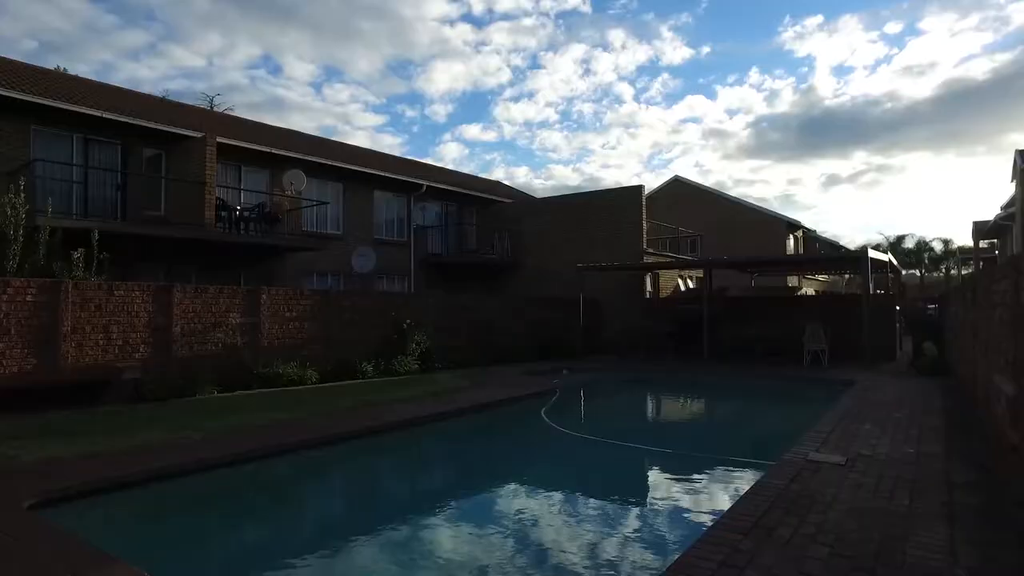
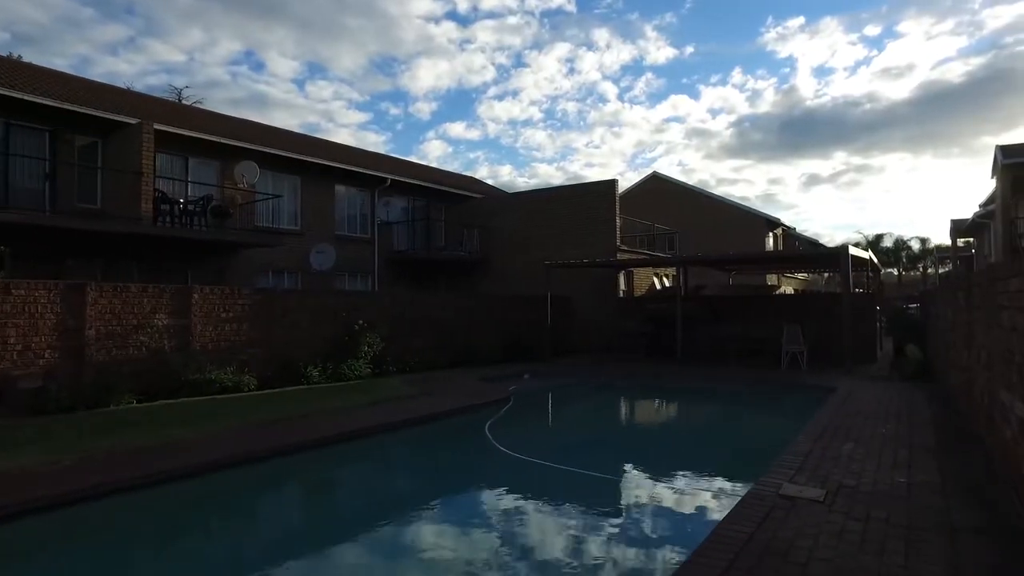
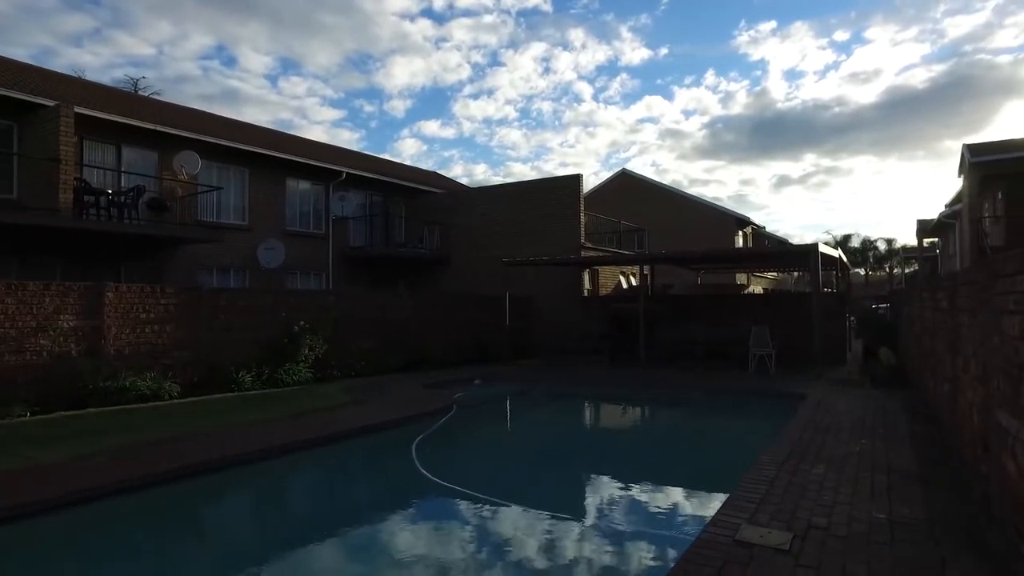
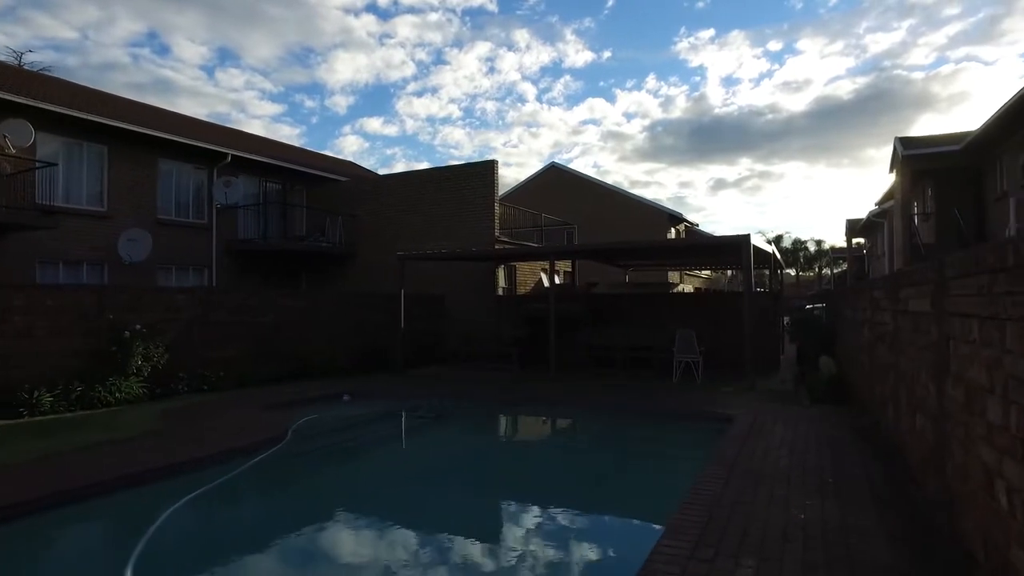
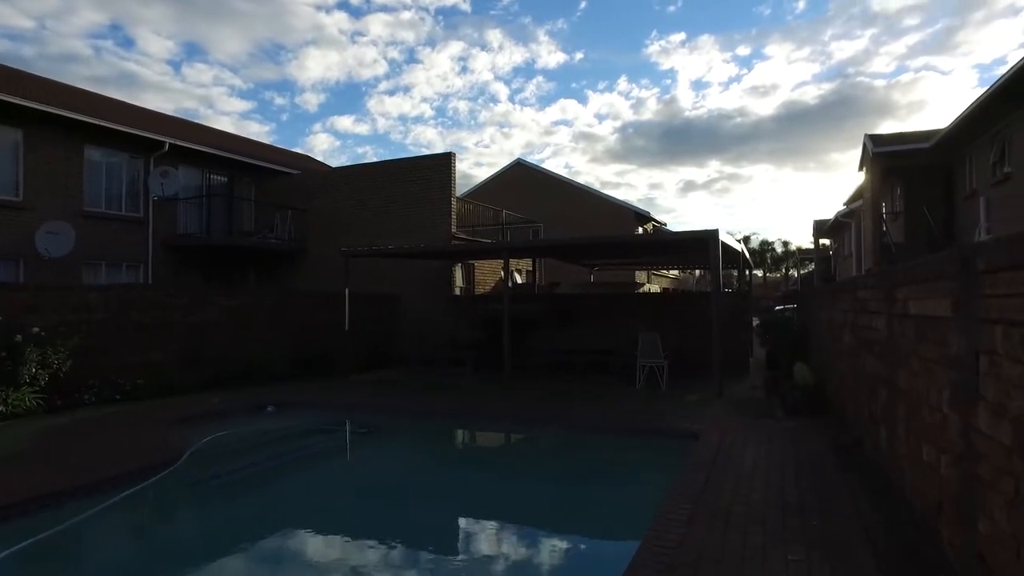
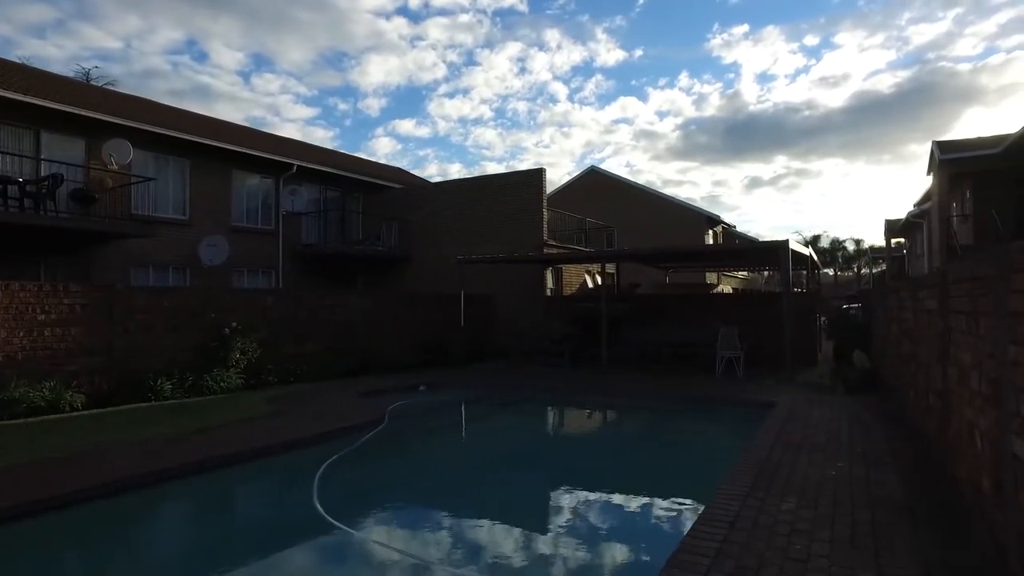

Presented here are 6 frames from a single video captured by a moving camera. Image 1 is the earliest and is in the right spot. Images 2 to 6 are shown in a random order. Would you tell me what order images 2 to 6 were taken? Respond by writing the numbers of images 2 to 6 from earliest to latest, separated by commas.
2, 3, 6, 4, 5
